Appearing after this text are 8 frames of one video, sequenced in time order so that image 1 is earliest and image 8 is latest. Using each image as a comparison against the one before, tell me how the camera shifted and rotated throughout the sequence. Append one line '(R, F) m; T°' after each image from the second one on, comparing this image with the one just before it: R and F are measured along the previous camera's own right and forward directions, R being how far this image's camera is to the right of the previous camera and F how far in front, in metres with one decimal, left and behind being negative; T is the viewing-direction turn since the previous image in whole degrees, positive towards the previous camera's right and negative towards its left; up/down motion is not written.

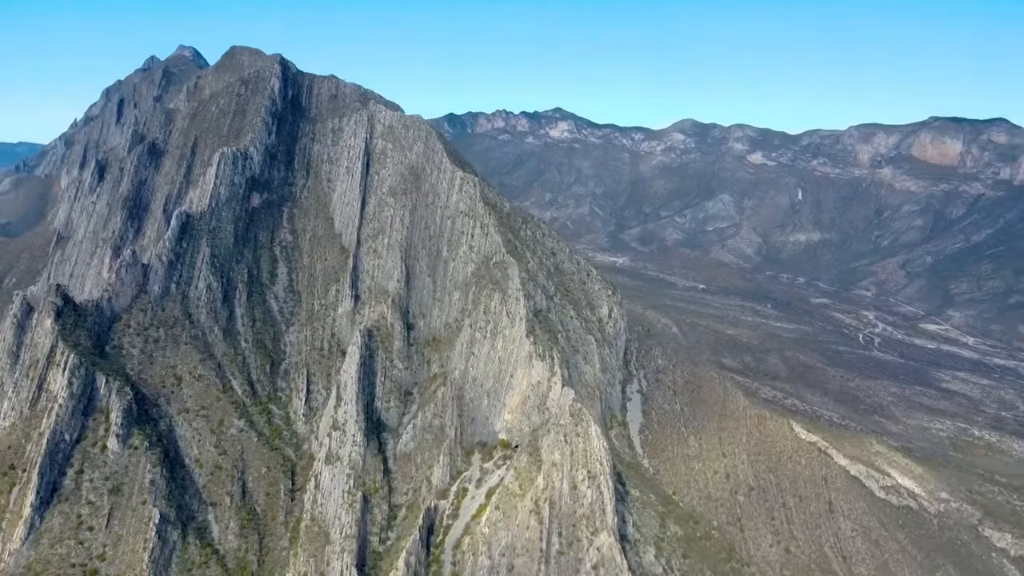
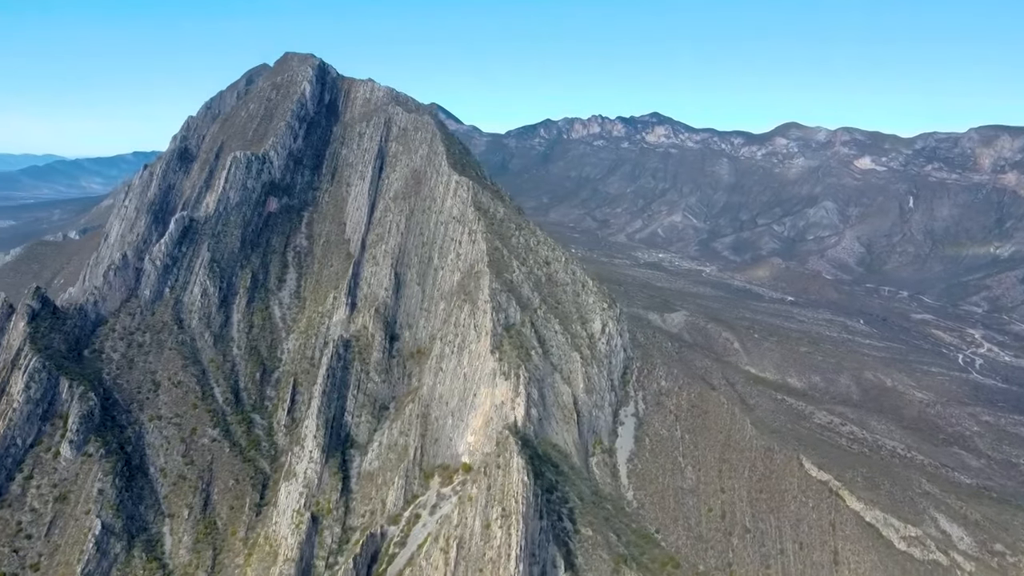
(+11.3, +6.1) m; -8°
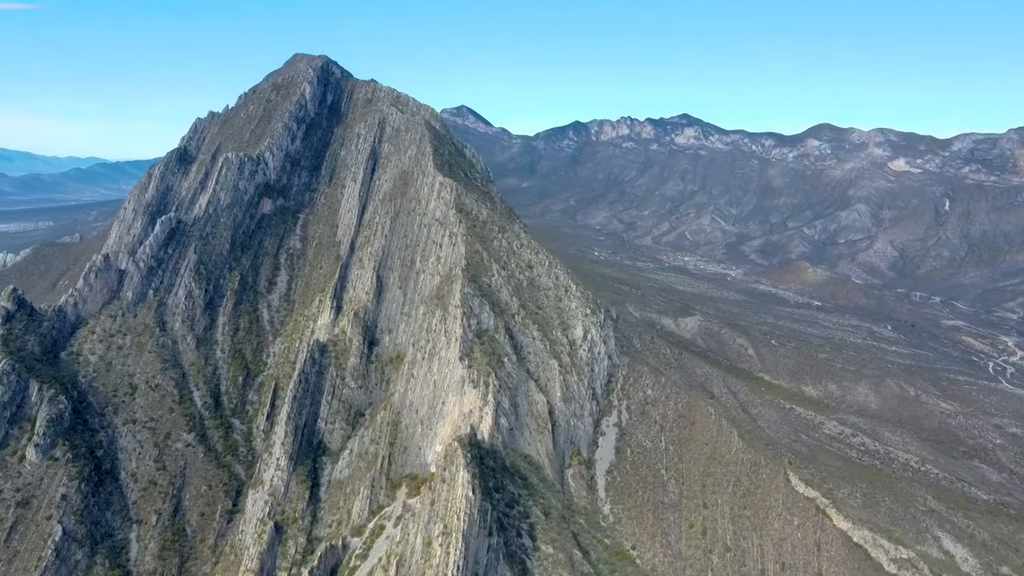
(+4.9, +2.3) m; -2°
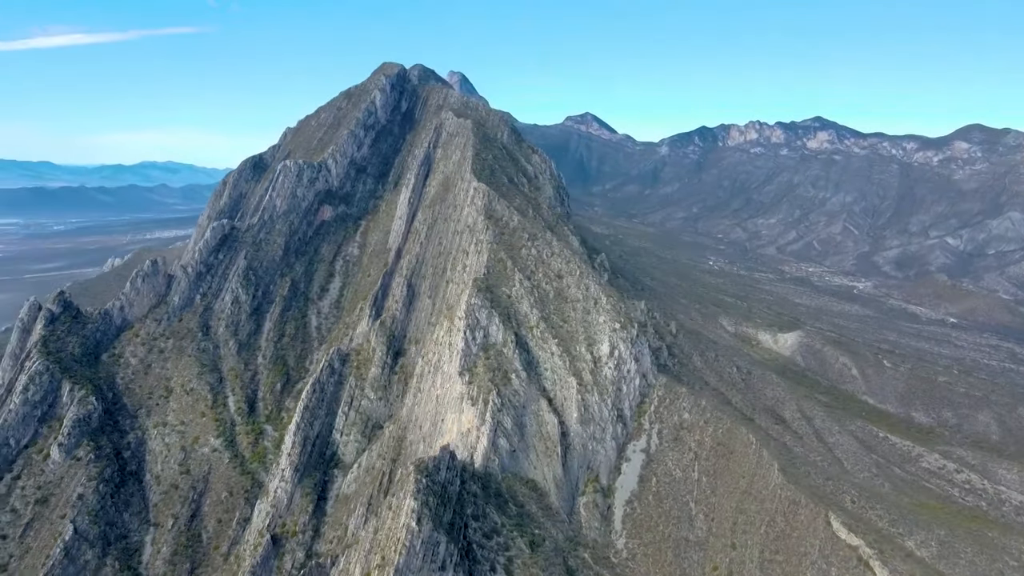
(+9.0, +4.8) m; -9°
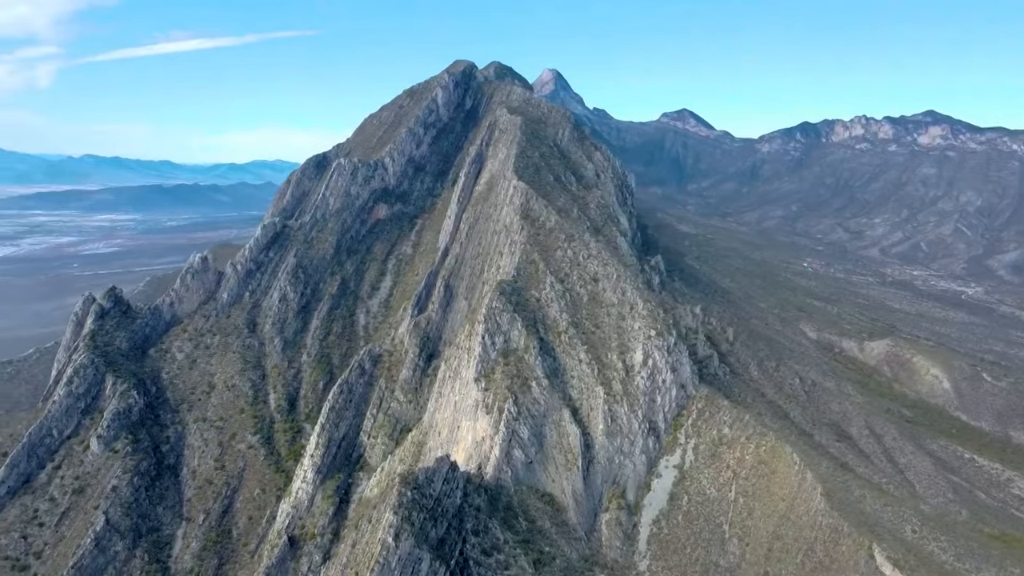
(+5.3, +2.8) m; -7°
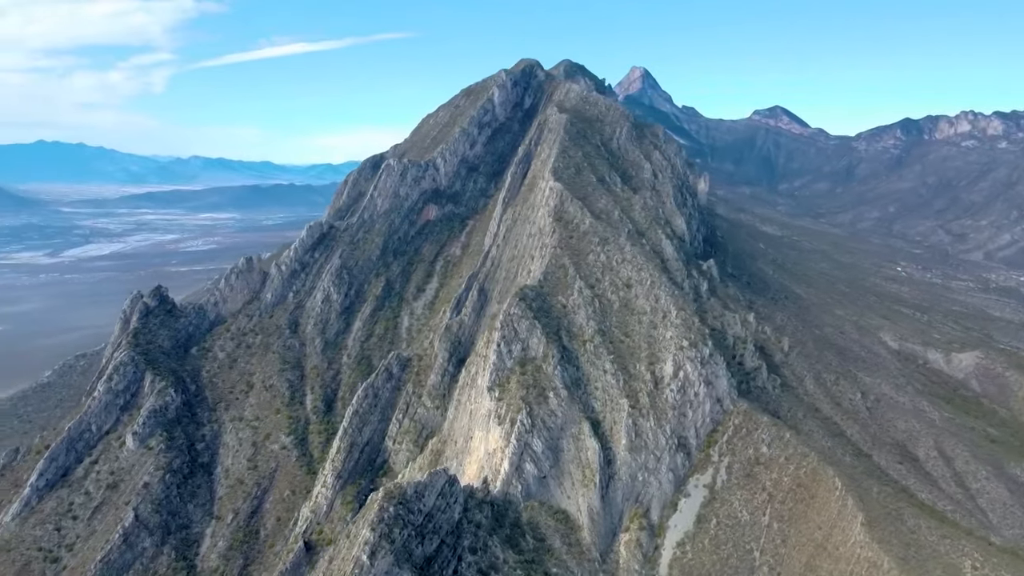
(+4.8, +2.6) m; -6°
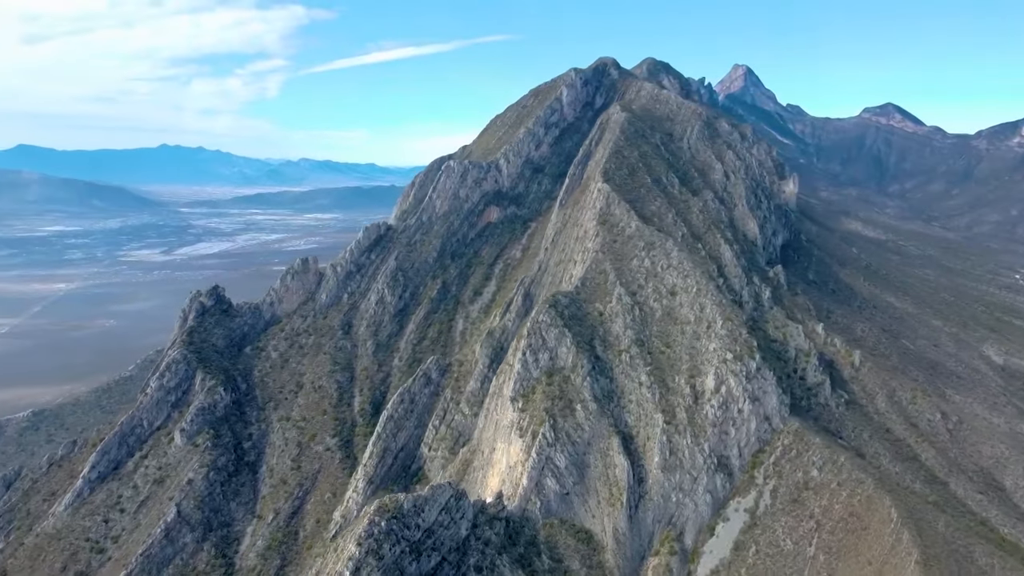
(+4.6, +2.5) m; -7°
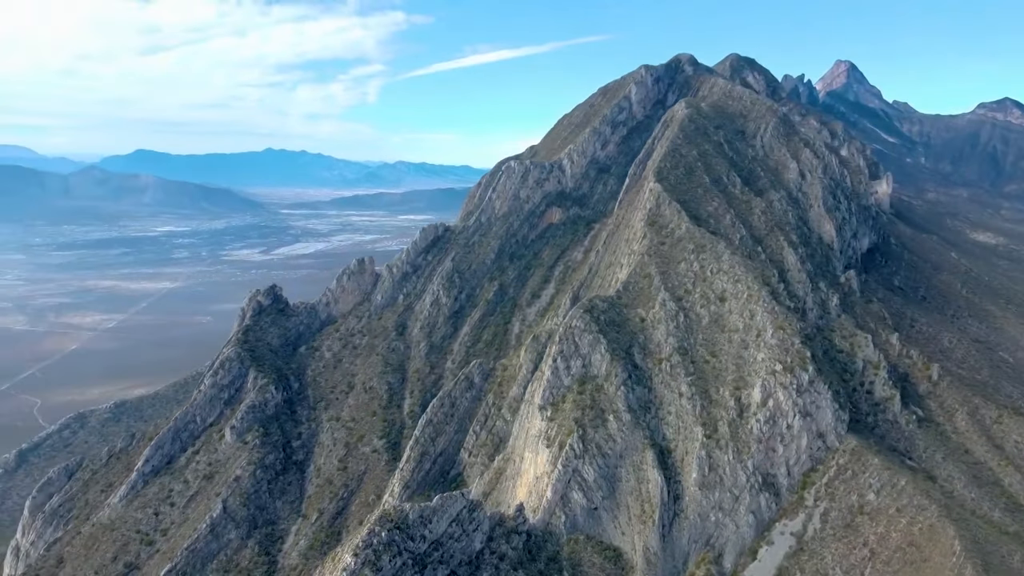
(+3.8, +2.1) m; -7°
